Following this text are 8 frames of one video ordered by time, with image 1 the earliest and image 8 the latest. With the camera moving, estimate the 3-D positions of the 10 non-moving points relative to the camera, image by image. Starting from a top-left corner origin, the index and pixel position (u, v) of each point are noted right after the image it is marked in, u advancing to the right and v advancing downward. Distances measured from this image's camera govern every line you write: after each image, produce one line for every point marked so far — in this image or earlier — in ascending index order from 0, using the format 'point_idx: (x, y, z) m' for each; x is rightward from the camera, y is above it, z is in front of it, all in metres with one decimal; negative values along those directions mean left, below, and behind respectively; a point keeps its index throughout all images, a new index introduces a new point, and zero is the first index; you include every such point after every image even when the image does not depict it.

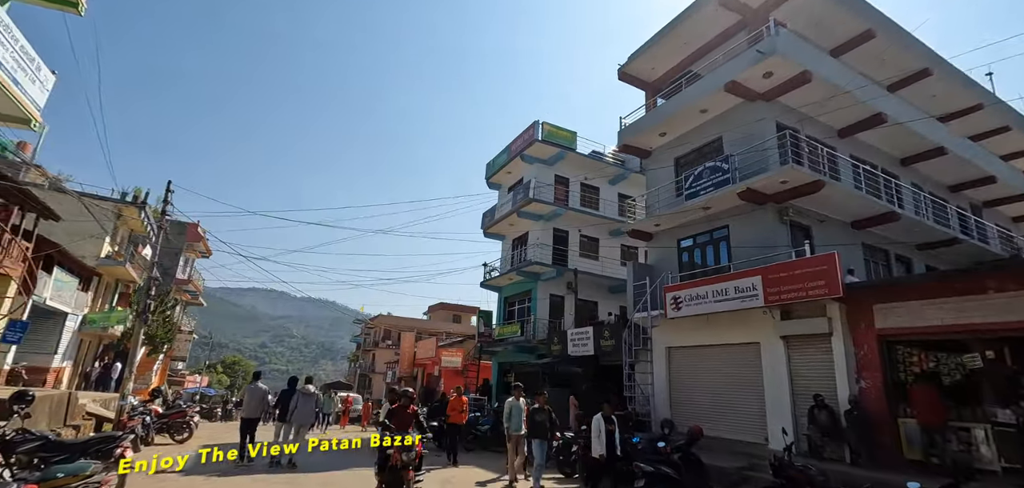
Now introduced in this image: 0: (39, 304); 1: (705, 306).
0: (-15.0, -1.9, +15.4) m
1: (+4.8, -1.6, +12.1) m
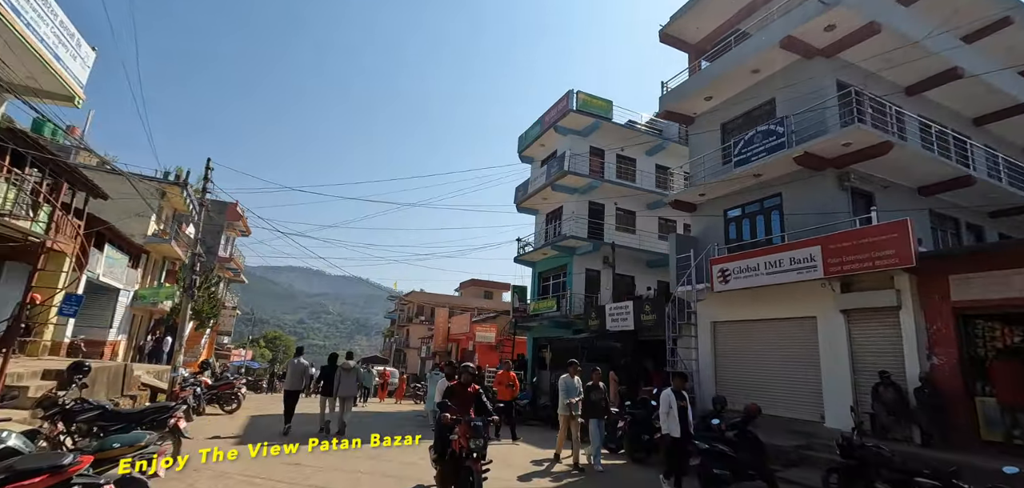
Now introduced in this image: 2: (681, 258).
0: (-13.8, -1.2, +16.0) m
1: (+5.8, -0.9, +11.5) m
2: (+5.0, -0.4, +14.4) m
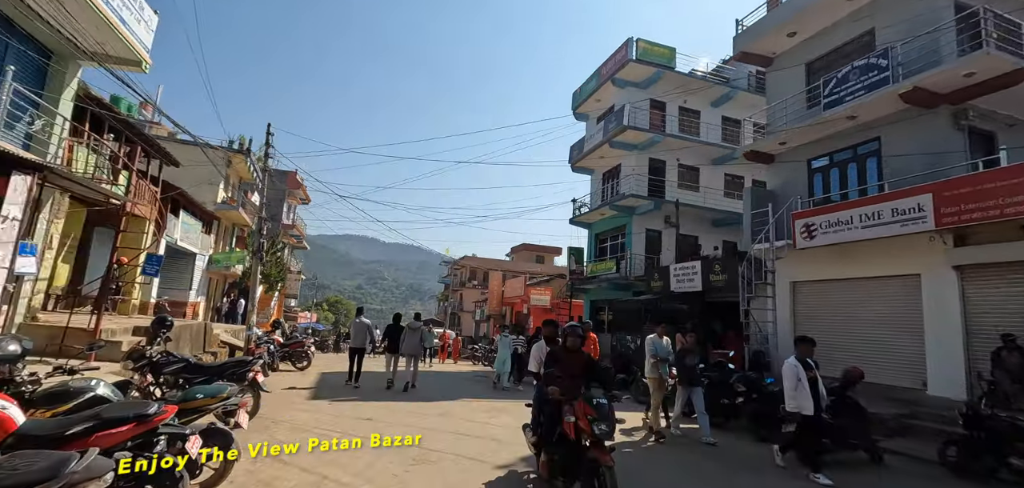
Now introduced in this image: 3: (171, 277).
0: (-11.9, 0.0, +16.8) m
1: (+7.2, +0.2, +10.4) m
2: (+6.8, +0.9, +13.3) m
3: (-13.2, -1.3, +18.7) m
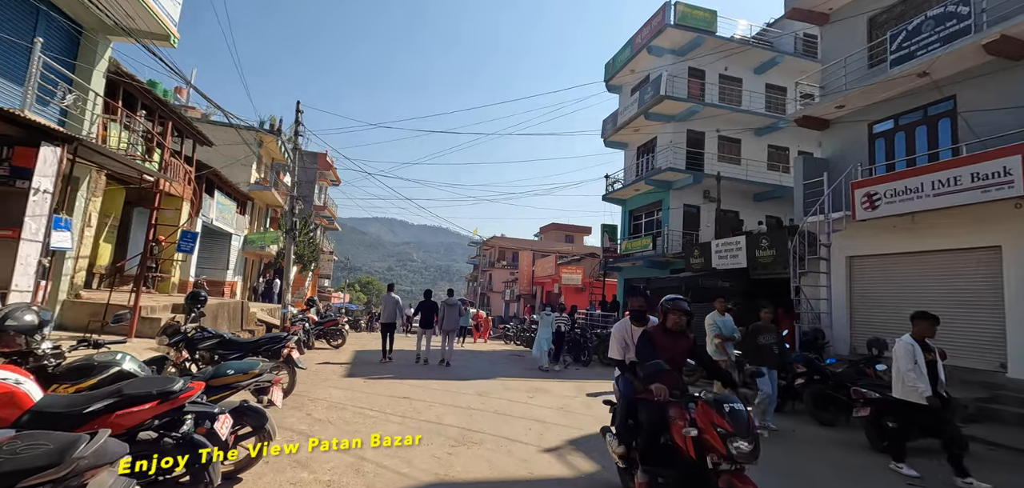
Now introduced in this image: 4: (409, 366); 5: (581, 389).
0: (-10.7, +0.7, +17.0) m
1: (+8.0, +0.8, +9.5) m
2: (+7.7, +1.6, +12.5) m
3: (-11.9, -0.5, +19.0) m
4: (-2.5, -2.9, +11.7) m
5: (+1.2, -2.6, +8.5) m
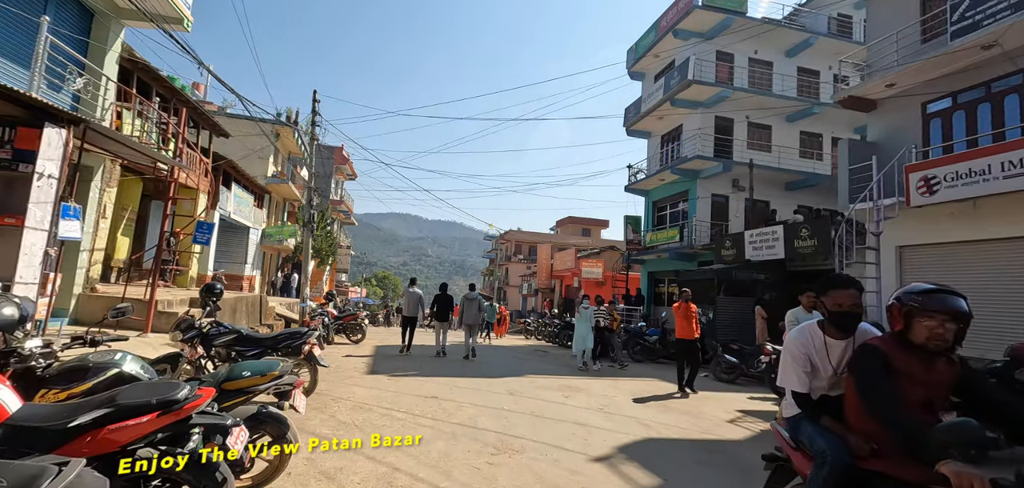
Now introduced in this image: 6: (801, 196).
0: (-10.0, +0.9, +16.8) m
1: (+8.5, +1.0, +8.7) m
2: (+8.3, +1.8, +11.7) m
3: (-11.1, -0.3, +18.8) m
4: (-1.8, -2.7, +11.2) m
5: (+1.7, -2.4, +8.0) m
6: (+11.9, +2.0, +19.8) m
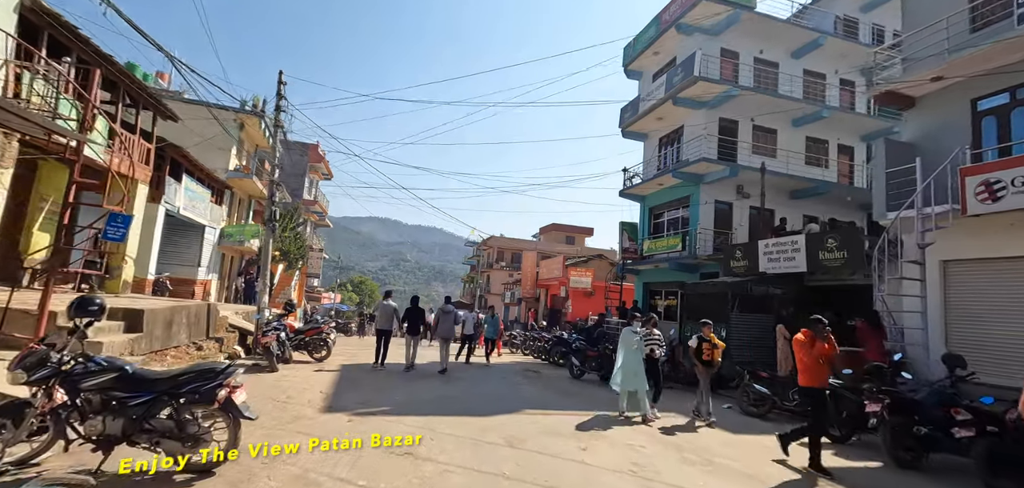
0: (-10.3, +0.9, +14.7) m
1: (+8.5, +0.8, +7.4) m
2: (+8.2, +1.5, +10.3) m
3: (-11.5, -0.3, +16.7) m
4: (-2.0, -2.8, +9.4) m
5: (+1.7, -2.5, +6.3) m
6: (+11.4, +1.5, +18.7) m
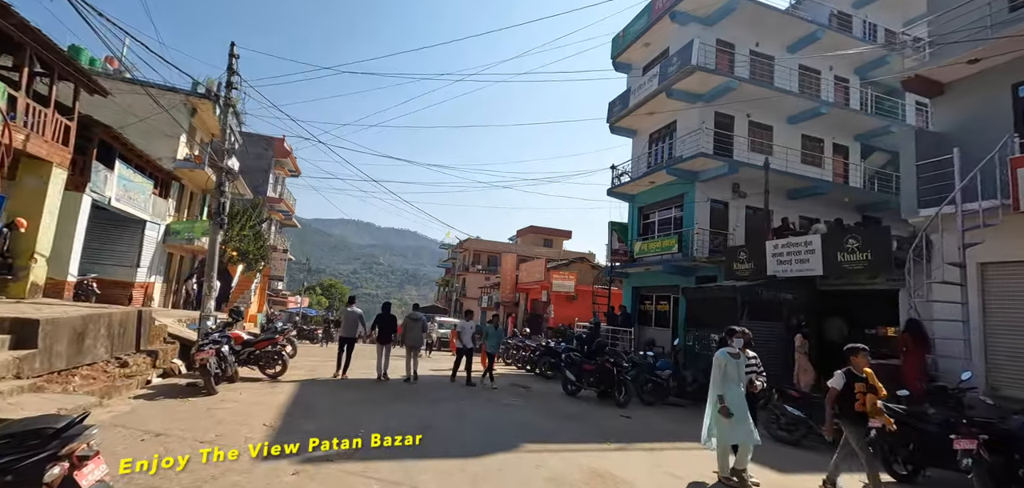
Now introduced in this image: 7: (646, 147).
0: (-10.7, +1.0, +12.7) m
1: (+8.5, +0.8, +6.4) m
2: (+8.0, +1.5, +9.3) m
3: (-12.1, -0.2, +14.6) m
4: (-2.2, -2.7, +7.8) m
5: (+1.7, -2.4, +4.9) m
6: (+10.8, +1.4, +17.8) m
7: (+5.5, +4.0, +19.9) m
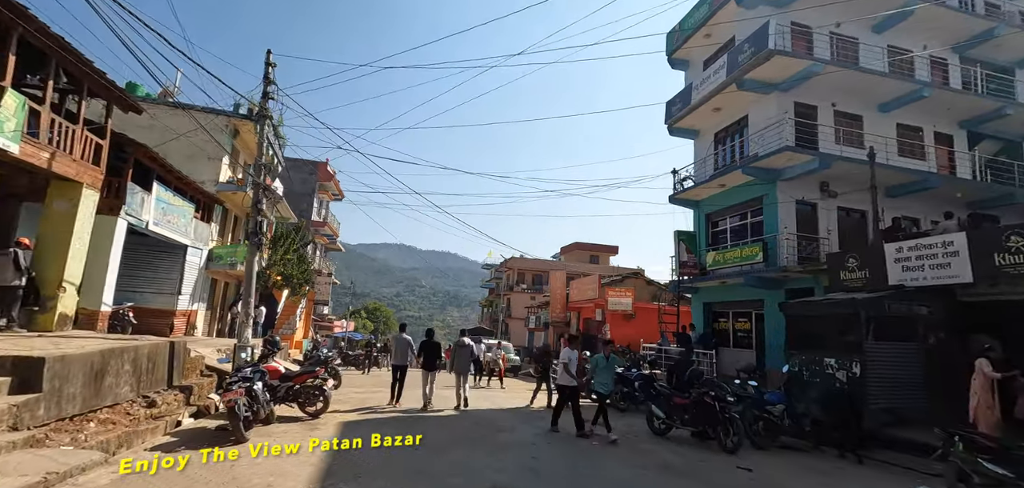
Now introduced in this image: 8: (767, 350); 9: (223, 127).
0: (-9.2, +0.3, +12.0) m
1: (+9.4, +1.0, +4.2) m
2: (+9.1, +1.6, +7.2) m
3: (-10.4, -1.0, +14.0) m
4: (-1.0, -2.9, +6.3) m
5: (+2.6, -2.3, +3.2) m
6: (+12.6, +1.3, +15.4) m
7: (+7.4, +3.6, +18.0) m
8: (+7.4, -3.1, +14.1) m
9: (-9.9, +4.0, +16.7) m
